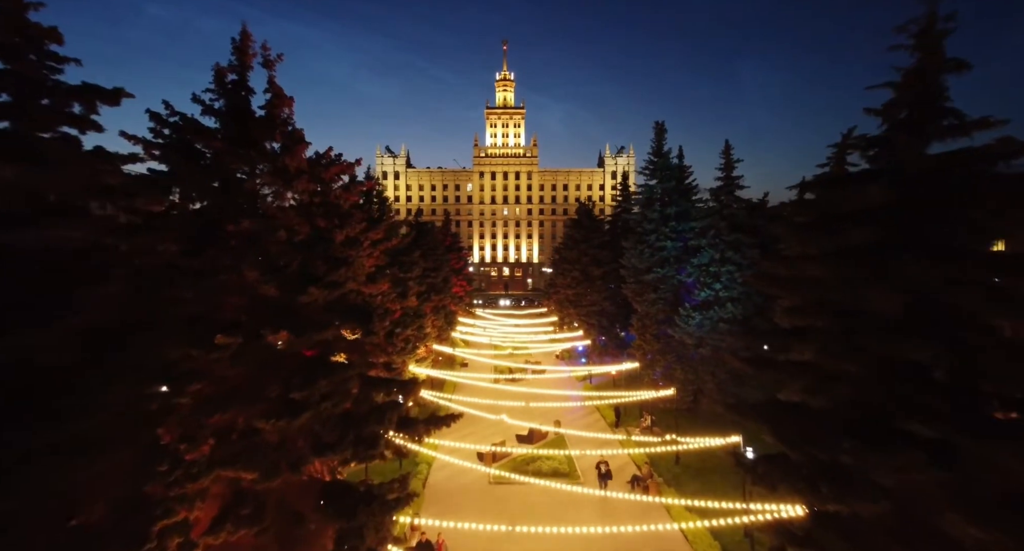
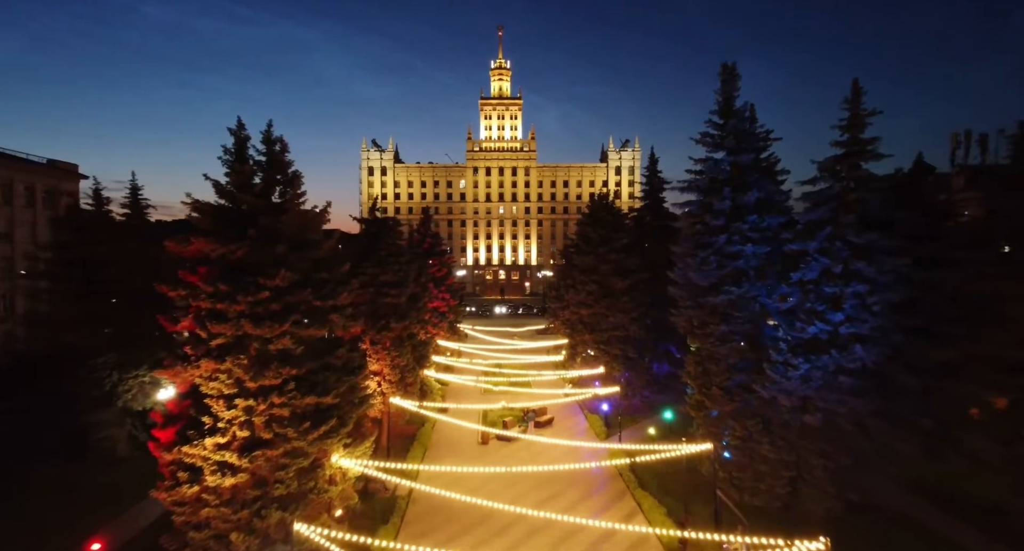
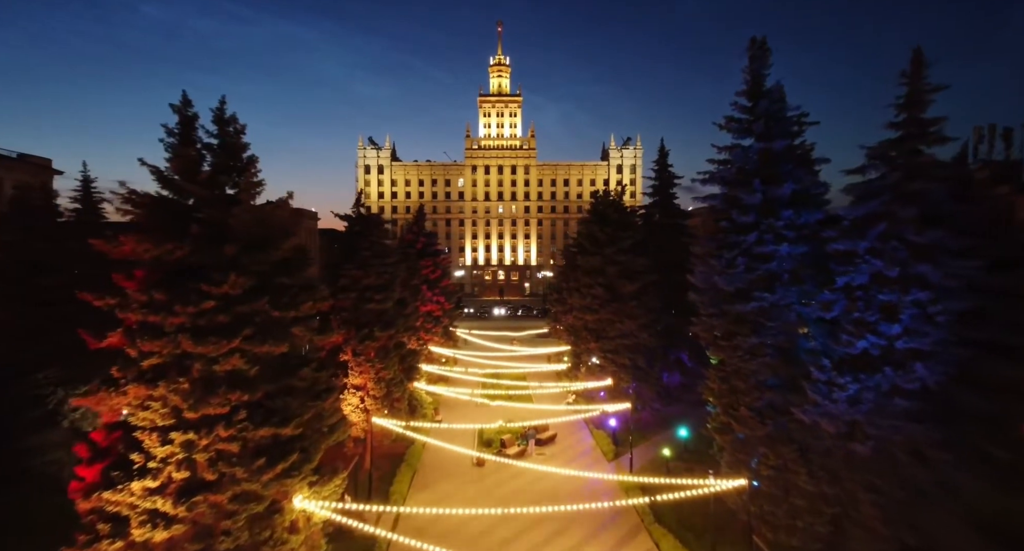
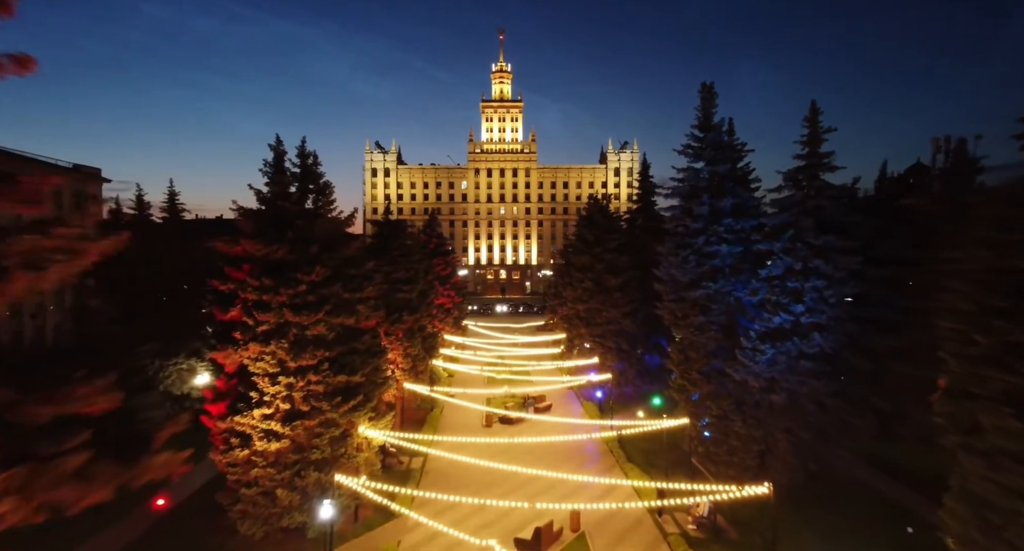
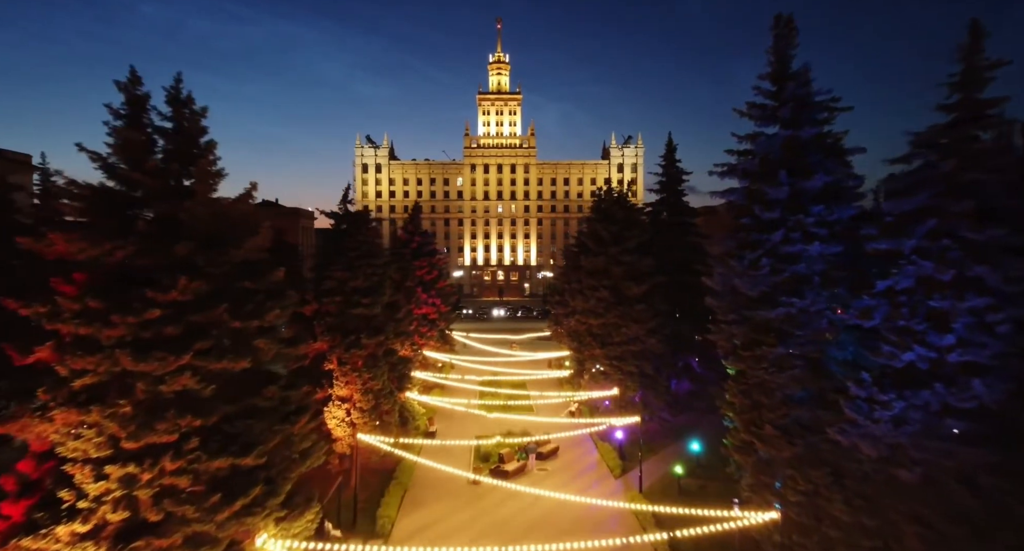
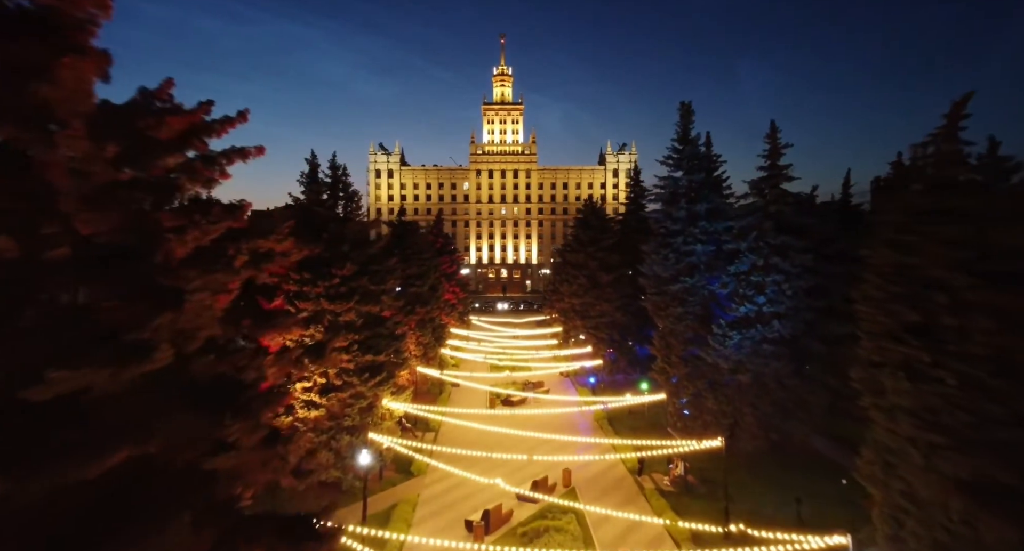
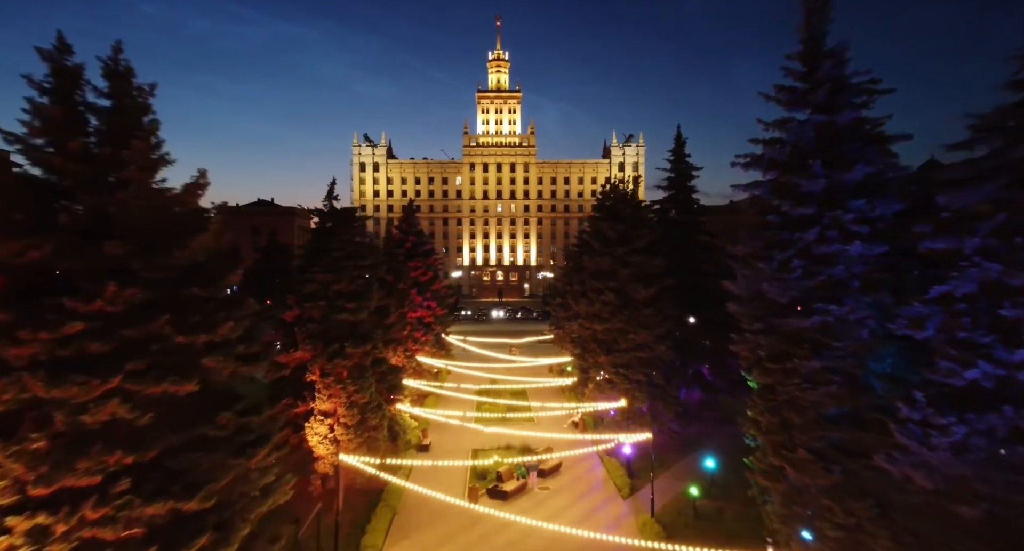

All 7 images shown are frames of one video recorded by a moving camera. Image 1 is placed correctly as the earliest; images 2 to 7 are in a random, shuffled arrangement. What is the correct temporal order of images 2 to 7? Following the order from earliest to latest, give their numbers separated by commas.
6, 4, 2, 3, 5, 7
